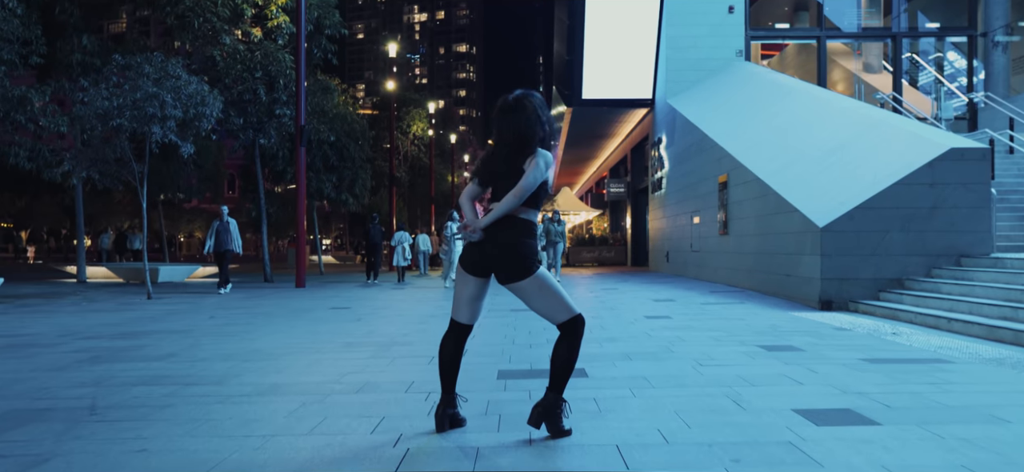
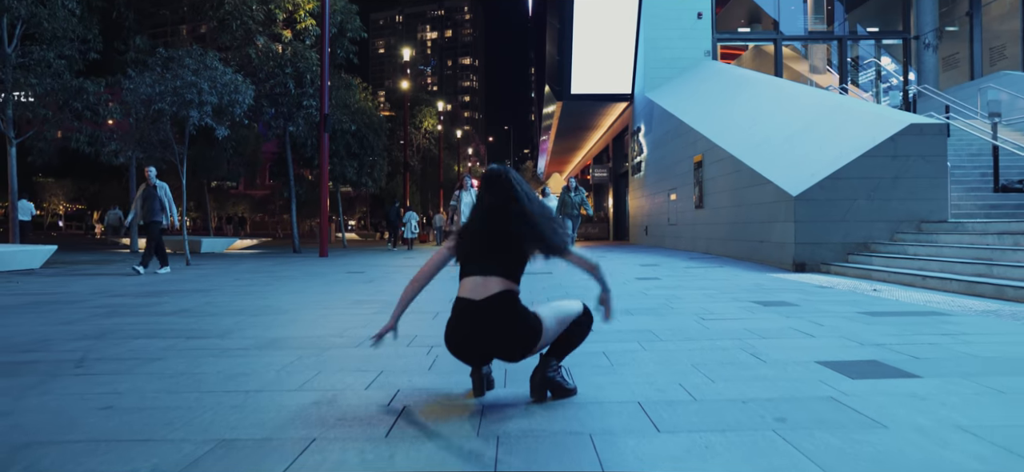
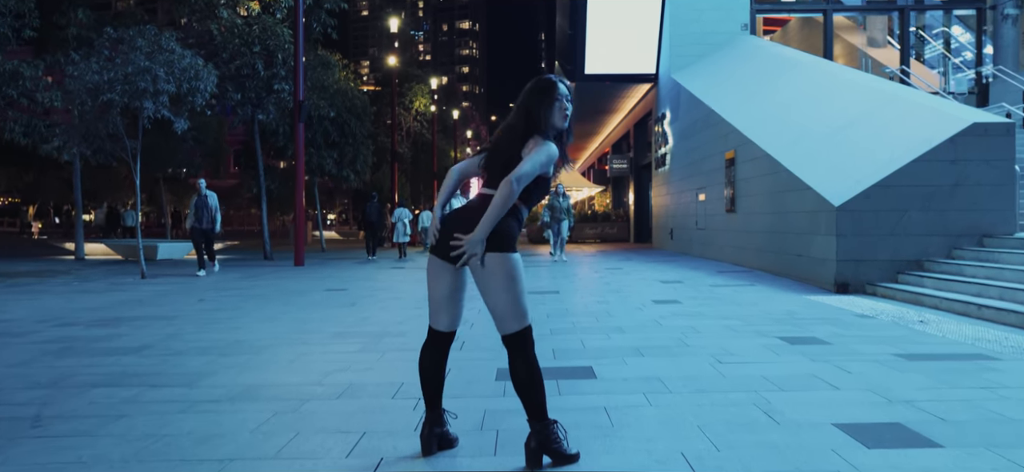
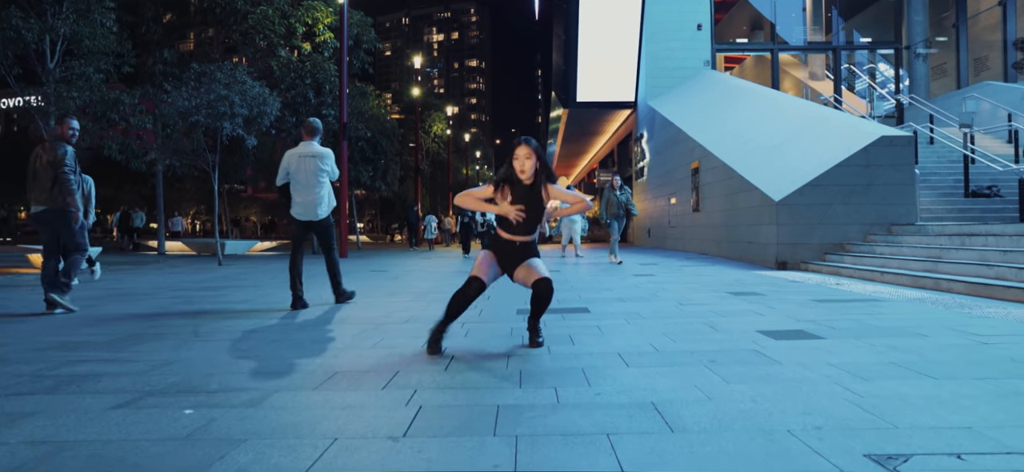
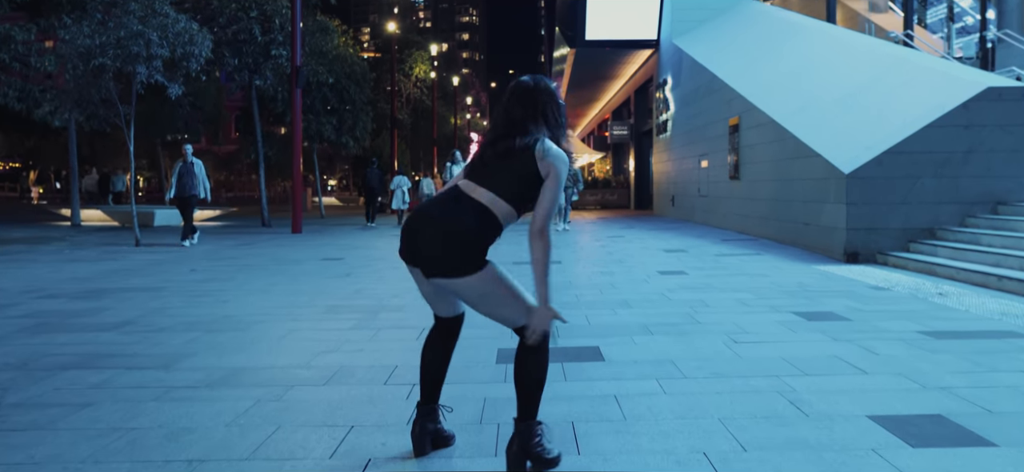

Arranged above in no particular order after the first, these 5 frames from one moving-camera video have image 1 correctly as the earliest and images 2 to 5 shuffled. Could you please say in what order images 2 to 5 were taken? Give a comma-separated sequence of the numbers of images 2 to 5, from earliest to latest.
3, 5, 2, 4
